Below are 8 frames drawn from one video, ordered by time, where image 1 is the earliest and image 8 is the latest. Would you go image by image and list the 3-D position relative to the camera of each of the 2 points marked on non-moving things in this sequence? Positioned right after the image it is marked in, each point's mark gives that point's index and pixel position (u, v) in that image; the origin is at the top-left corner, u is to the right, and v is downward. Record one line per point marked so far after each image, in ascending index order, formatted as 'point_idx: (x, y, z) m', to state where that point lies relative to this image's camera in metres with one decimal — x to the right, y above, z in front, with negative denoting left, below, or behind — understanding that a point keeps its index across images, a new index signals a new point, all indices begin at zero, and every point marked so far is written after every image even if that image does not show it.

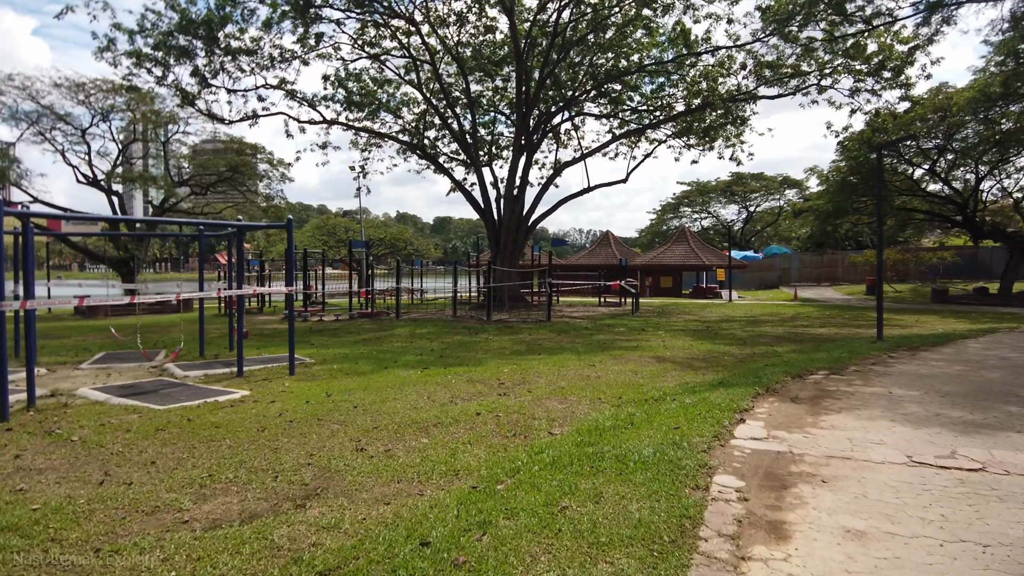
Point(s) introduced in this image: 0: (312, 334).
0: (-3.6, -0.8, +12.4) m
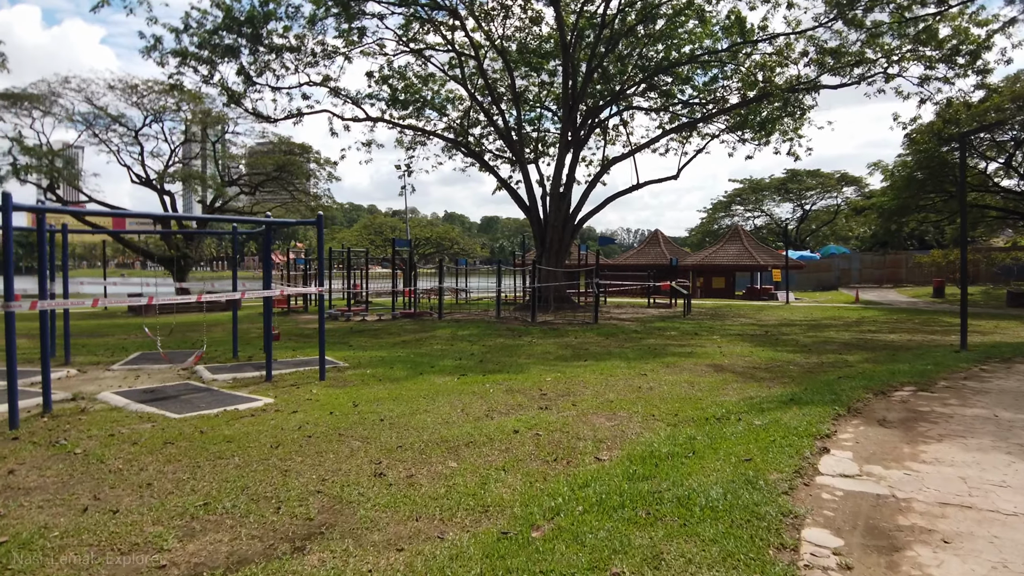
0: (-2.8, -0.8, +12.1) m
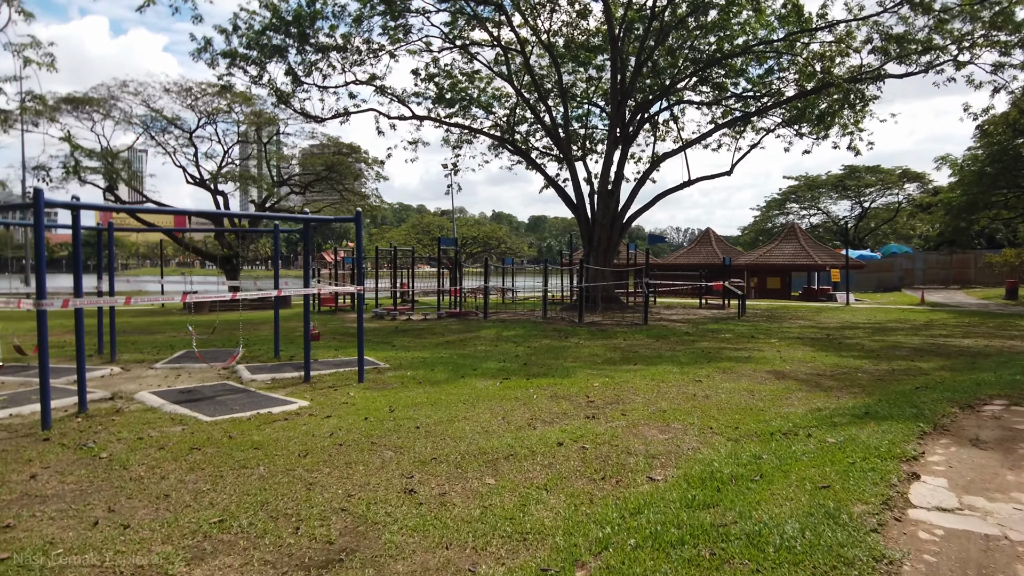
0: (-2.0, -0.8, +11.9) m
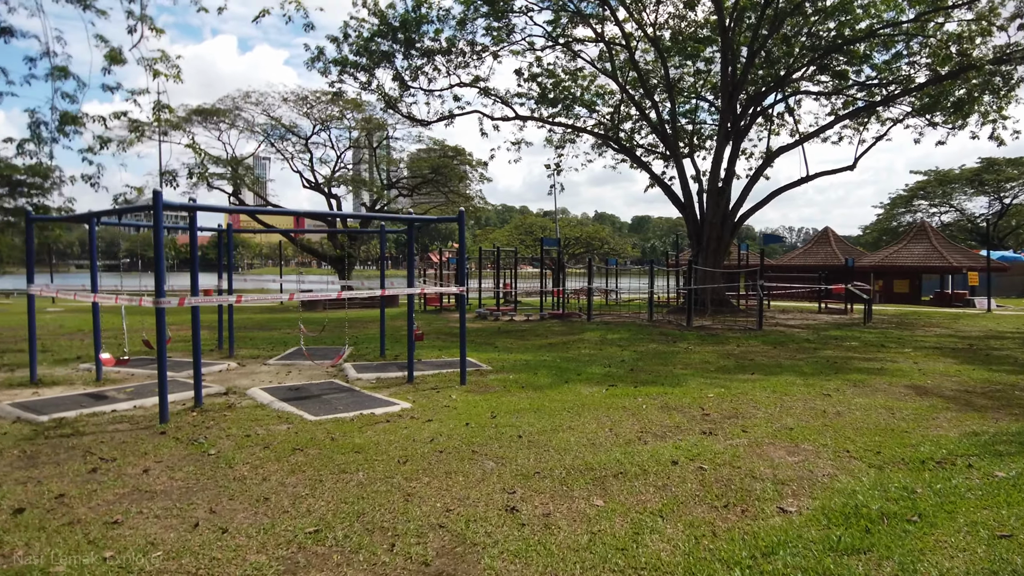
0: (-0.3, -0.8, +11.8) m
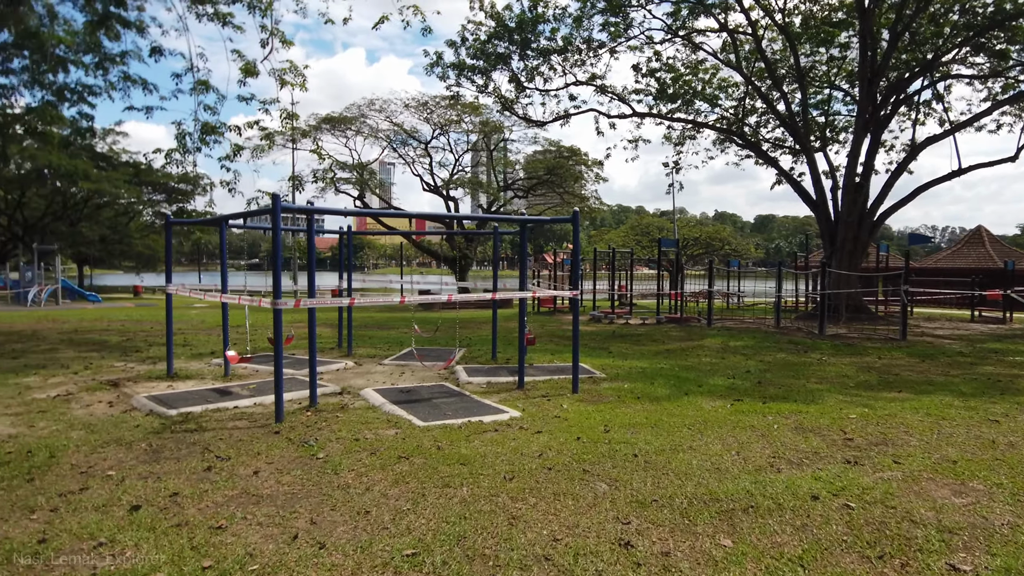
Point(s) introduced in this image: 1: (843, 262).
0: (+1.6, -0.9, +11.5) m
1: (+7.5, +0.6, +15.7) m
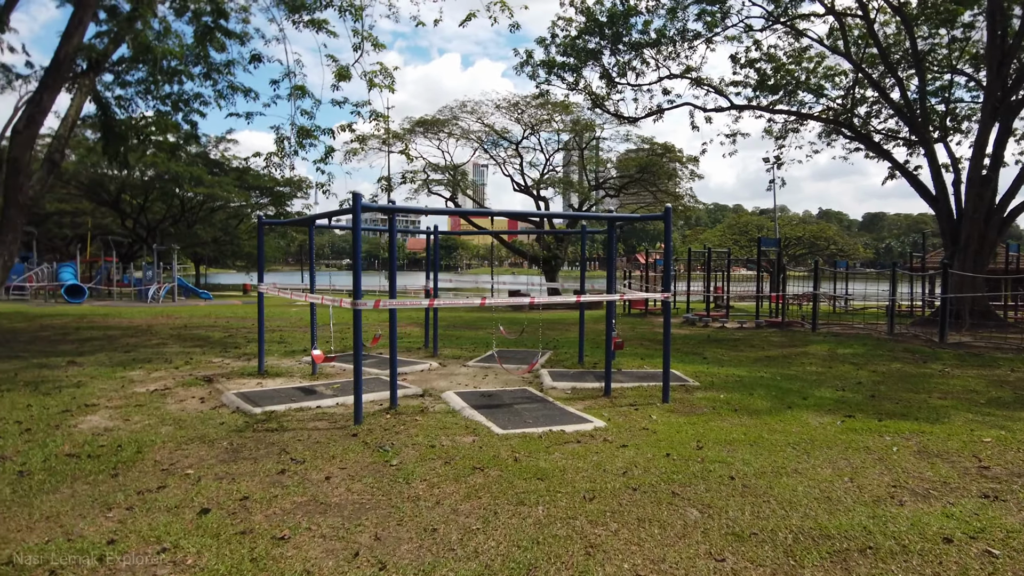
0: (+3.0, -0.9, +10.9) m
1: (+9.4, +0.5, +14.3) m
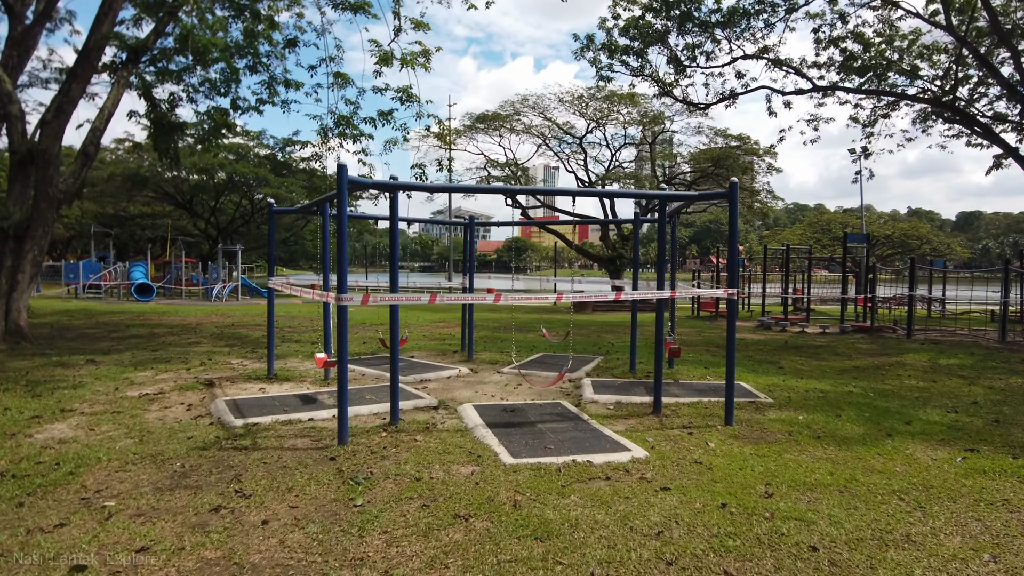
0: (+3.7, -0.9, +9.6) m
1: (+10.4, +0.5, +12.3) m
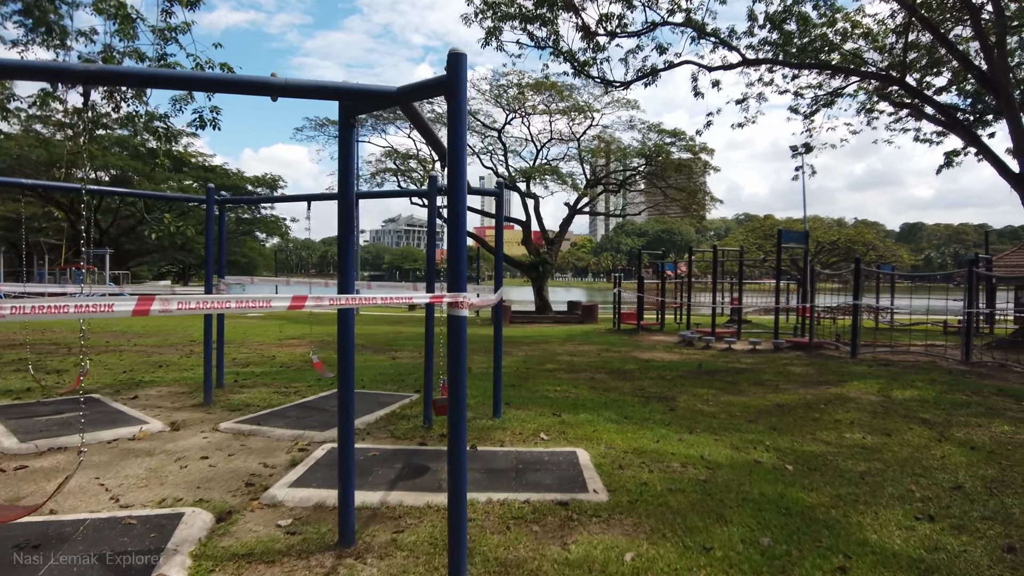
0: (+1.8, -0.9, +7.2) m
1: (+8.3, +0.3, +10.3) m
